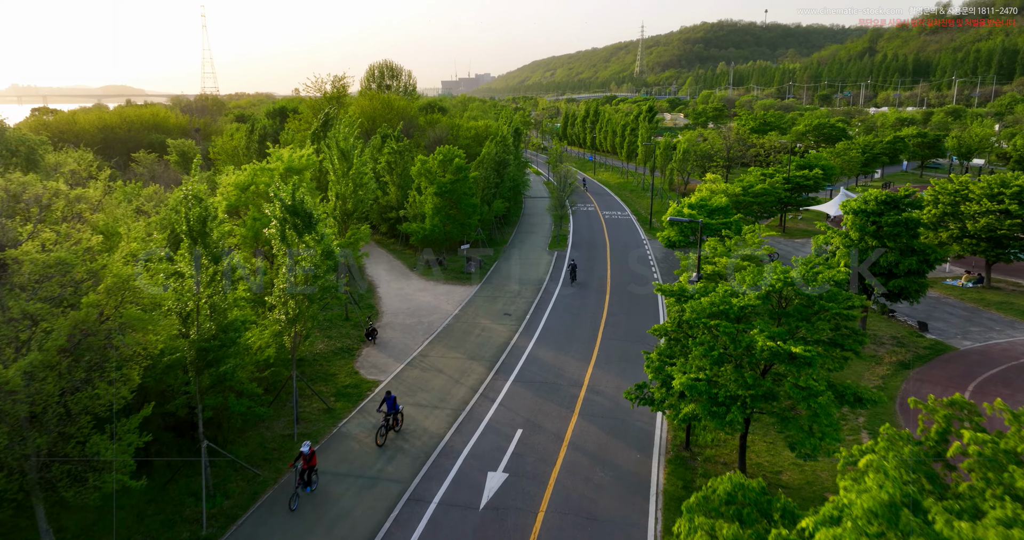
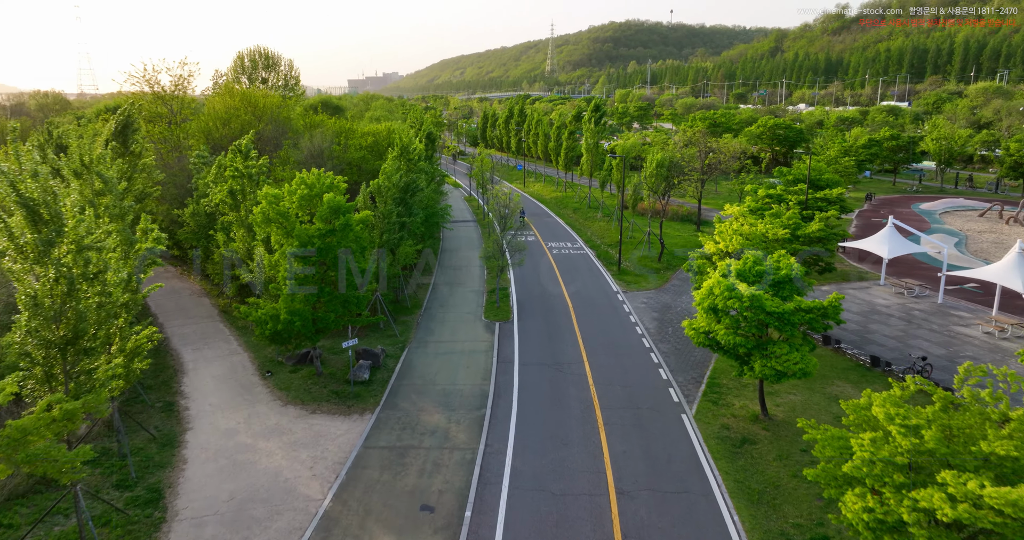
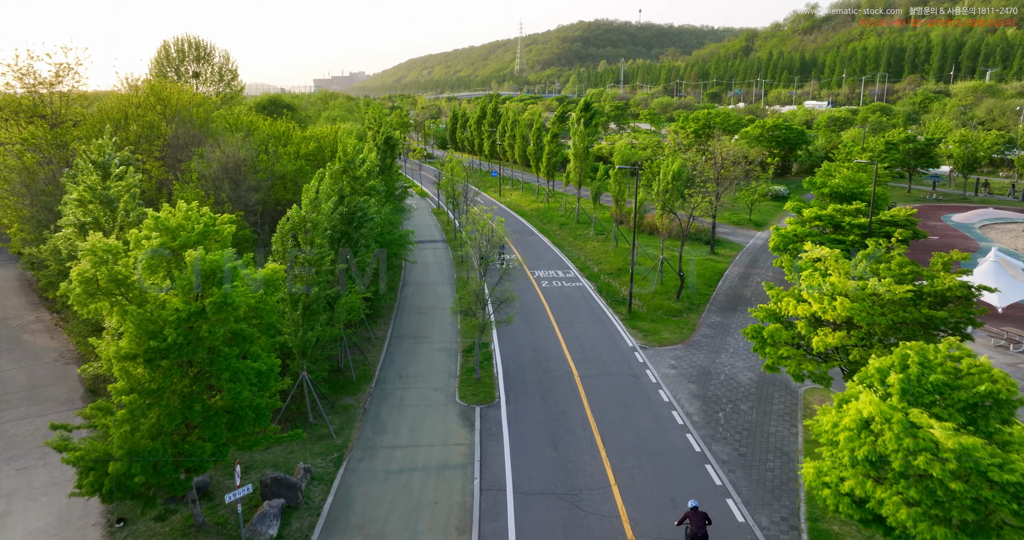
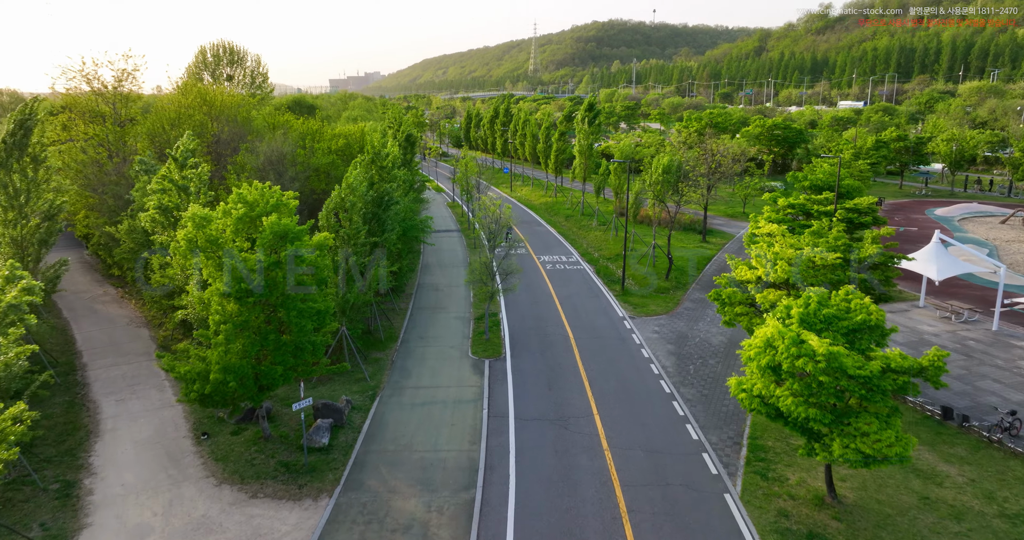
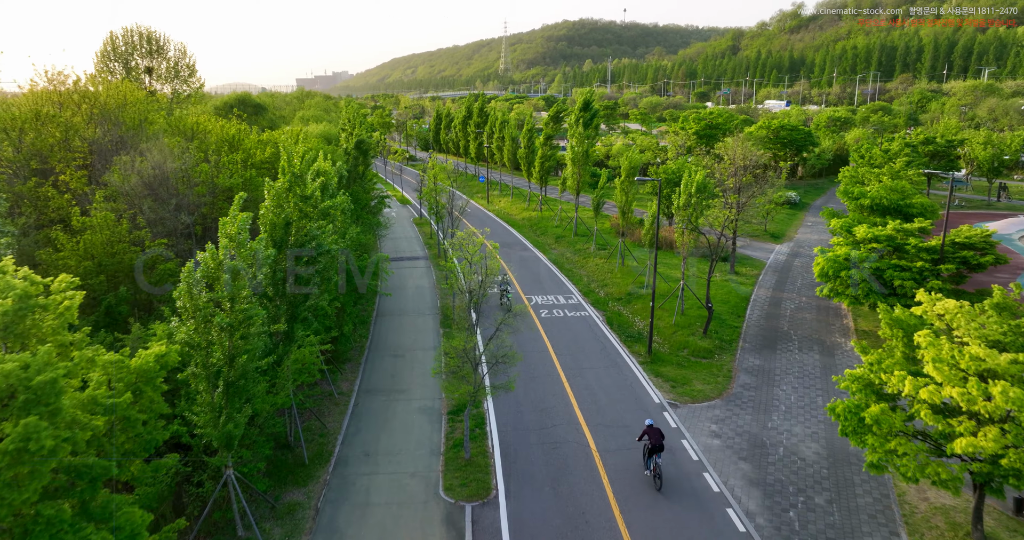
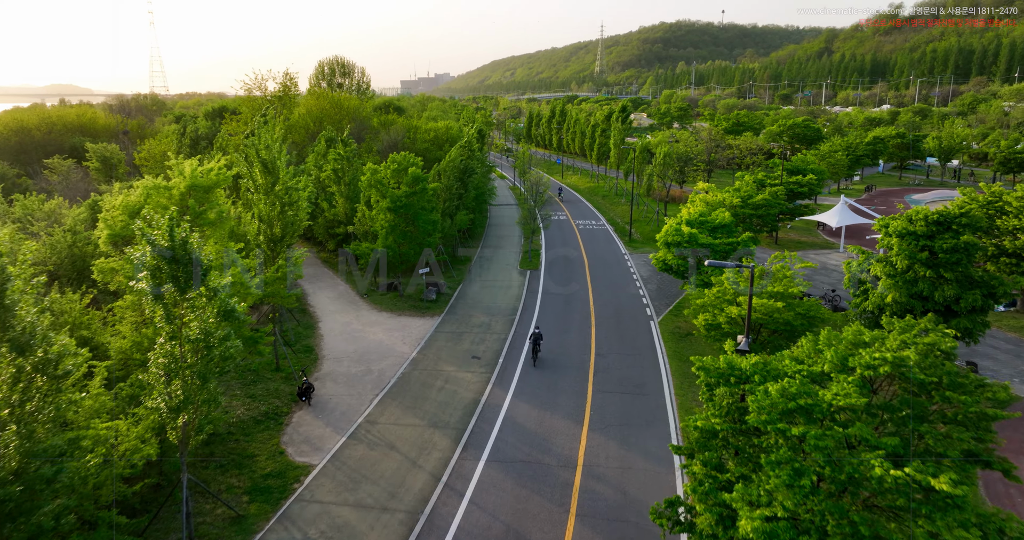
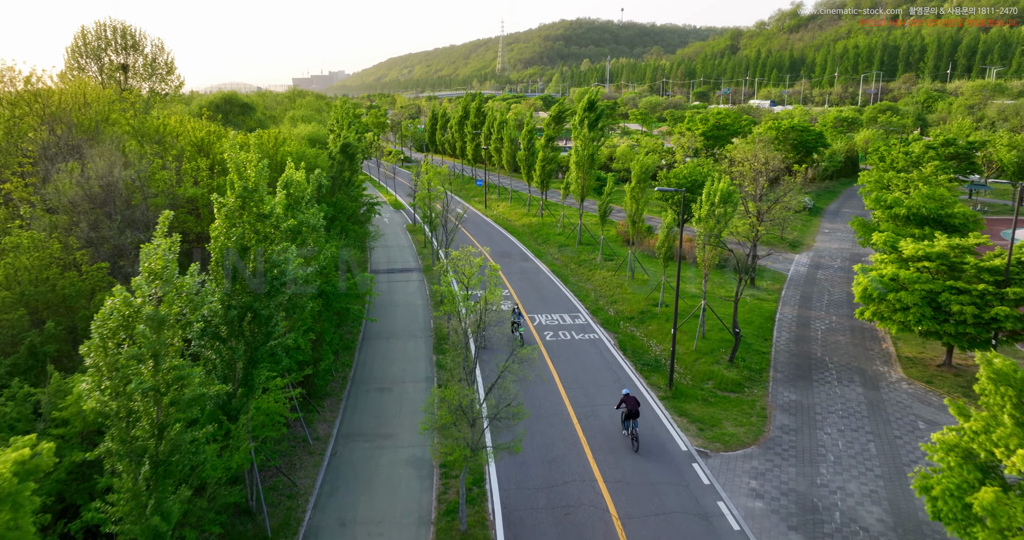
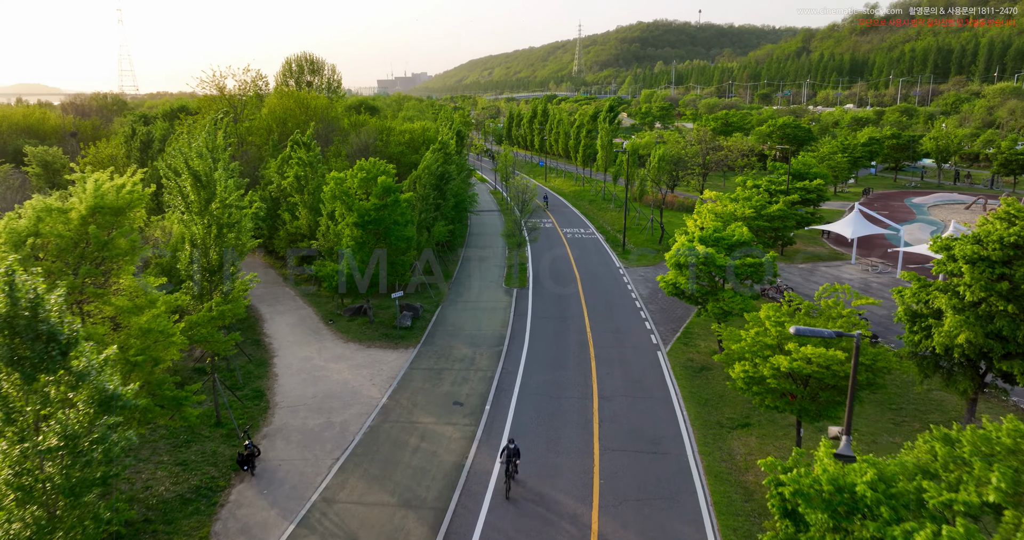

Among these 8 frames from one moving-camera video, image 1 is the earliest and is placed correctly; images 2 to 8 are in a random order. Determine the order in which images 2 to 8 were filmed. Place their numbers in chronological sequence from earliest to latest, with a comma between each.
6, 8, 2, 4, 3, 5, 7
